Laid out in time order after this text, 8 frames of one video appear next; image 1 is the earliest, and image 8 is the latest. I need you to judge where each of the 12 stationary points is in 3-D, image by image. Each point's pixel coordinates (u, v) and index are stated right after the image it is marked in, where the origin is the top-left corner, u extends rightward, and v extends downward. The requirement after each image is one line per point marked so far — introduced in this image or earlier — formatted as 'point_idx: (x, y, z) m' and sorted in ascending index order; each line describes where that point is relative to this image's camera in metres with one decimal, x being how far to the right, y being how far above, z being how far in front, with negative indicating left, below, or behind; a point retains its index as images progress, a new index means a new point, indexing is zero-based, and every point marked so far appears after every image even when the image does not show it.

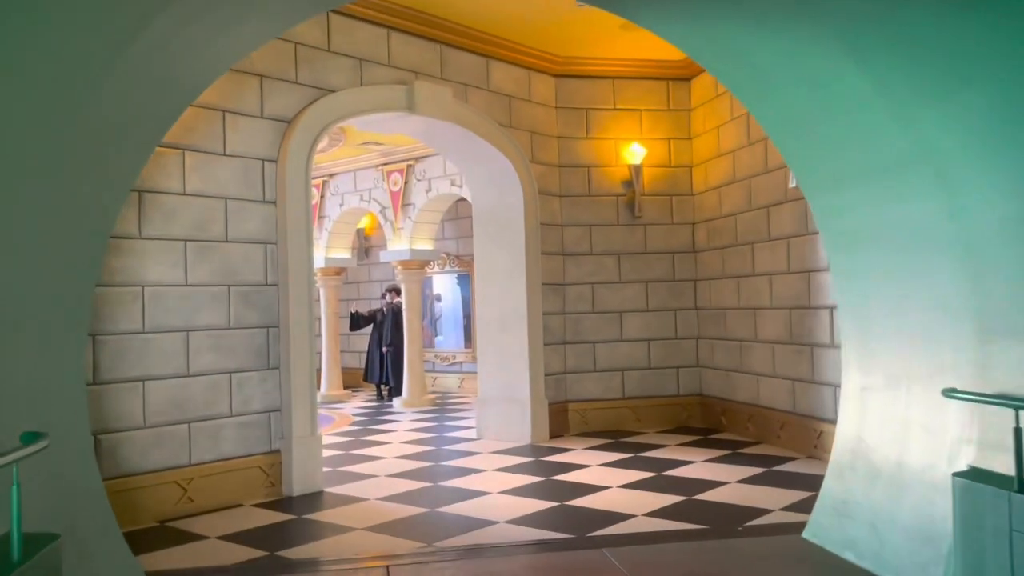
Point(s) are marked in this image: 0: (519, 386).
0: (+0.1, -0.7, +6.0) m
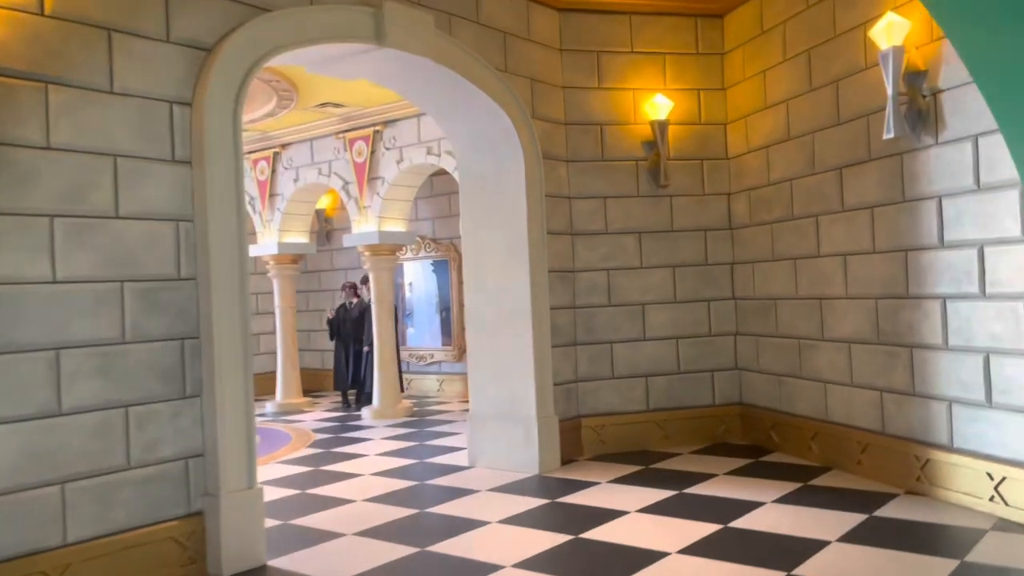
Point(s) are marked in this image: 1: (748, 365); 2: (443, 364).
0: (+0.1, -0.7, +4.8) m
1: (+1.5, -0.5, +5.3) m
2: (-0.7, -0.8, +8.3) m
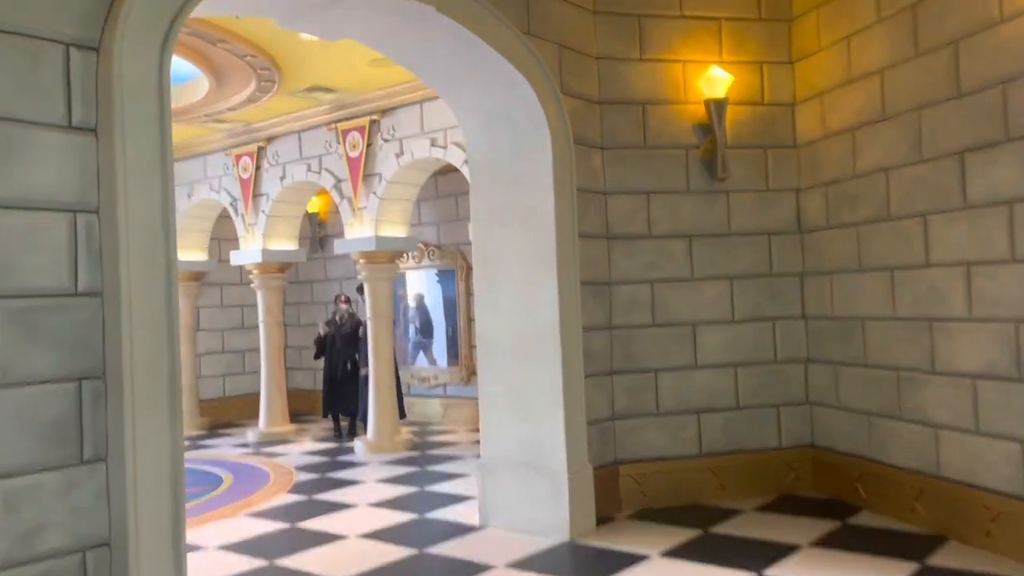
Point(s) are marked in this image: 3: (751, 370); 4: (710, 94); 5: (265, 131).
0: (+0.2, -0.7, +3.8) m
1: (+1.6, -0.6, +4.3) m
2: (-0.6, -0.9, +7.4) m
3: (+1.2, -0.4, +4.3) m
4: (+1.0, +1.0, +4.2) m
5: (-2.1, +1.3, +6.9) m
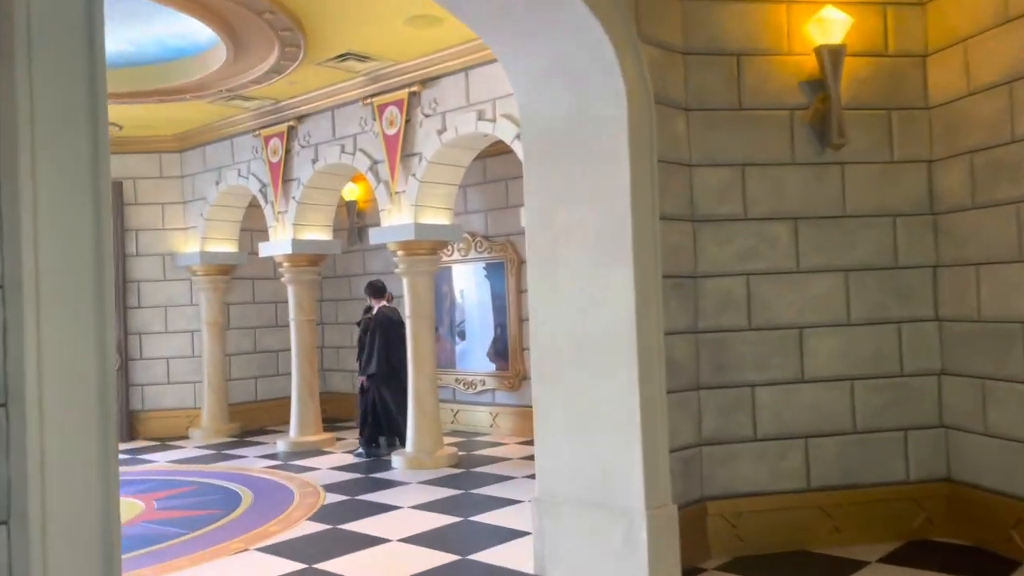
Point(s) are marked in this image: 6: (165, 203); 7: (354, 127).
0: (+0.4, -0.7, +3.0) m
1: (+1.9, -0.6, +3.4) m
2: (-0.1, -0.8, +6.6) m
3: (+1.5, -0.4, +3.5) m
4: (+1.3, +1.0, +3.4) m
5: (-1.6, +1.4, +6.2) m
6: (-3.1, +0.8, +7.4) m
7: (-1.1, +1.2, +5.9) m
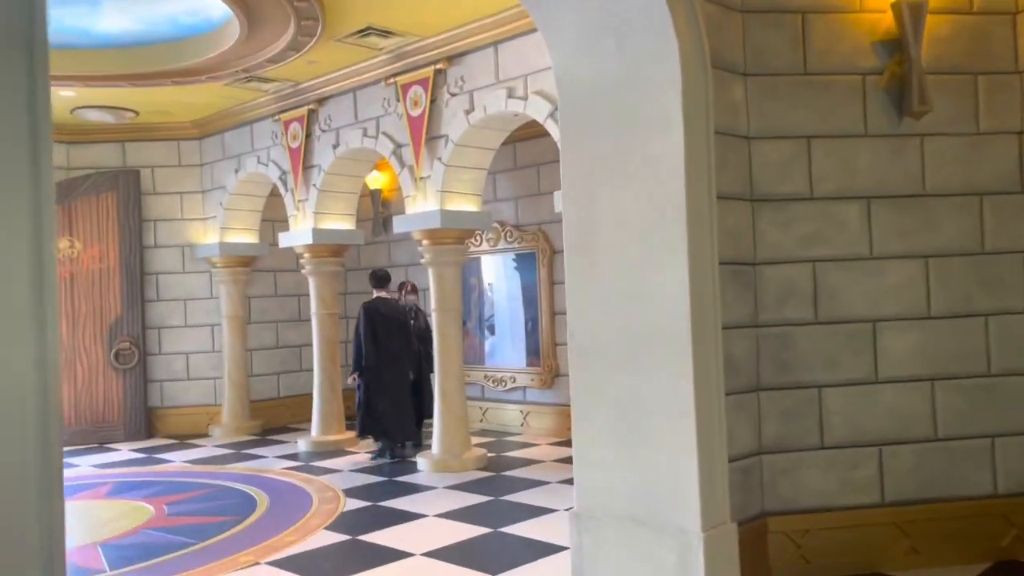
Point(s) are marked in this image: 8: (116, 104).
0: (+0.5, -0.7, +2.7) m
1: (+2.0, -0.5, +3.0) m
2: (+0.1, -0.8, +6.3) m
3: (+1.6, -0.4, +3.0) m
4: (+1.4, +1.1, +3.0) m
5: (-1.4, +1.4, +5.9) m
6: (-2.8, +0.8, +7.1) m
7: (-0.9, +1.2, +5.5) m
8: (-3.0, +1.4, +6.2) m
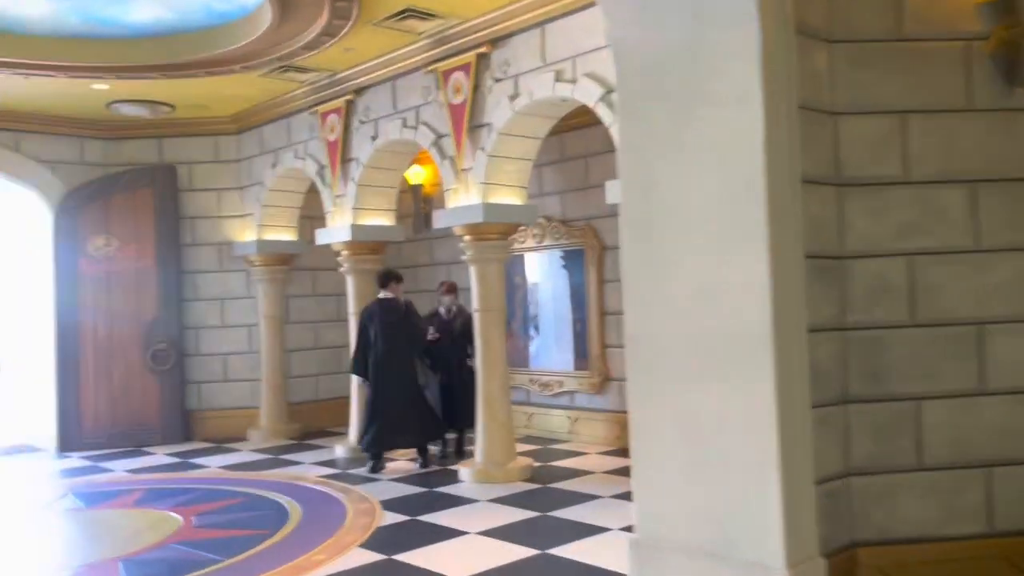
0: (+0.7, -0.7, +2.3) m
1: (+2.2, -0.5, +2.6) m
2: (+0.5, -0.8, +5.9) m
3: (+1.8, -0.4, +2.6) m
4: (+1.6, +1.1, +2.6) m
5: (-1.1, +1.4, +5.6) m
6: (-2.4, +0.8, +6.9) m
7: (-0.6, +1.2, +5.3) m
8: (-2.7, +1.4, +6.1) m
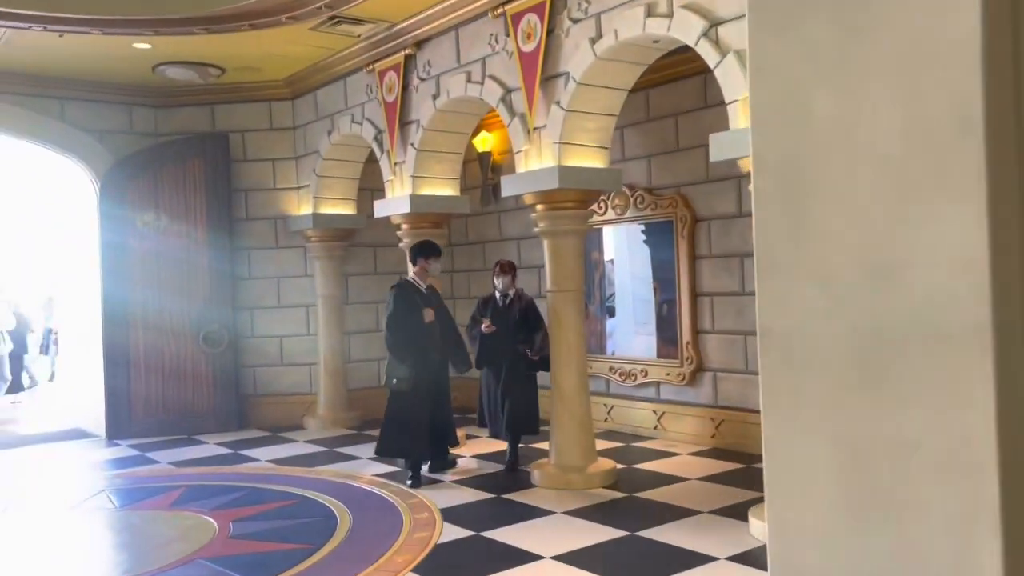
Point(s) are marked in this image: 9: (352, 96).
0: (+0.9, -0.6, +1.6) m
1: (+2.4, -0.5, +1.7) m
2: (+1.0, -0.6, +5.2) m
3: (+2.0, -0.3, +1.8) m
4: (+1.8, +1.1, +1.7) m
5: (-0.6, +1.6, +5.0) m
6: (-1.9, +1.0, +6.5) m
7: (-0.2, +1.3, +4.6) m
8: (-2.1, +1.6, +5.6) m
9: (-1.1, +1.3, +5.8) m
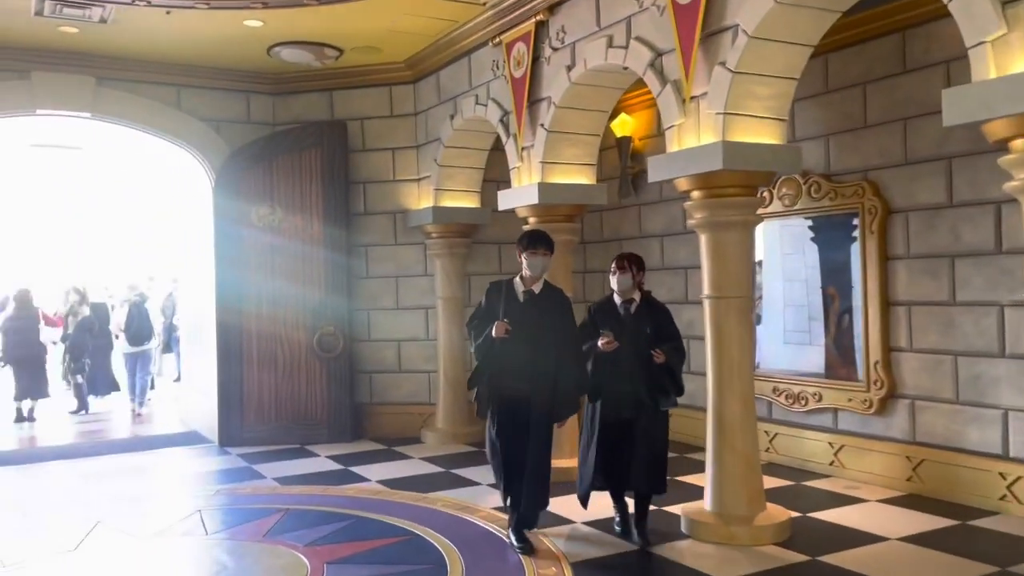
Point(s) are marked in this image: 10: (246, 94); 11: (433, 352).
0: (+1.1, -0.6, +0.7) m
1: (+2.6, -0.5, +0.6) m
2: (+1.7, -0.7, +4.3) m
3: (+2.2, -0.3, +0.8) m
4: (+2.0, +1.1, +0.7) m
5: (+0.2, +1.5, +4.4) m
6: (-0.8, +1.0, +5.9) m
7: (+0.5, +1.3, +3.9) m
8: (-1.2, +1.6, +5.1) m
9: (-0.2, +1.3, +5.2) m
10: (-1.9, +1.4, +5.9) m
11: (-0.6, -0.5, +6.0) m
